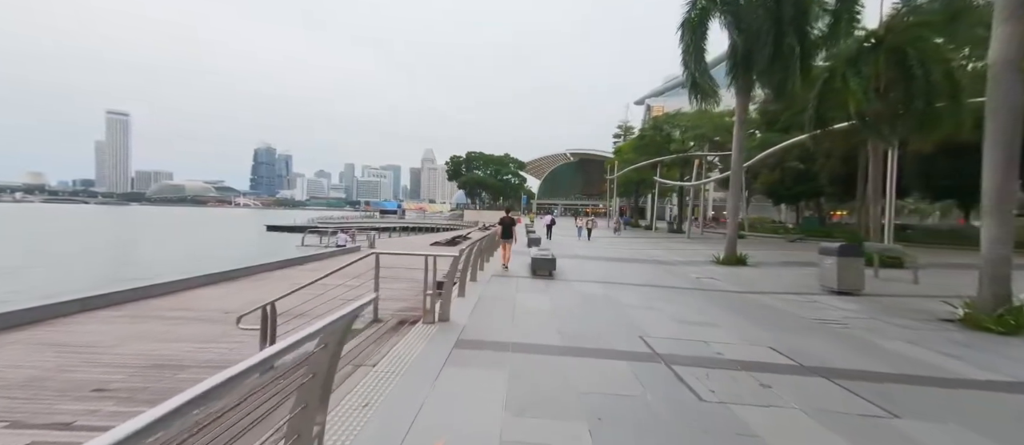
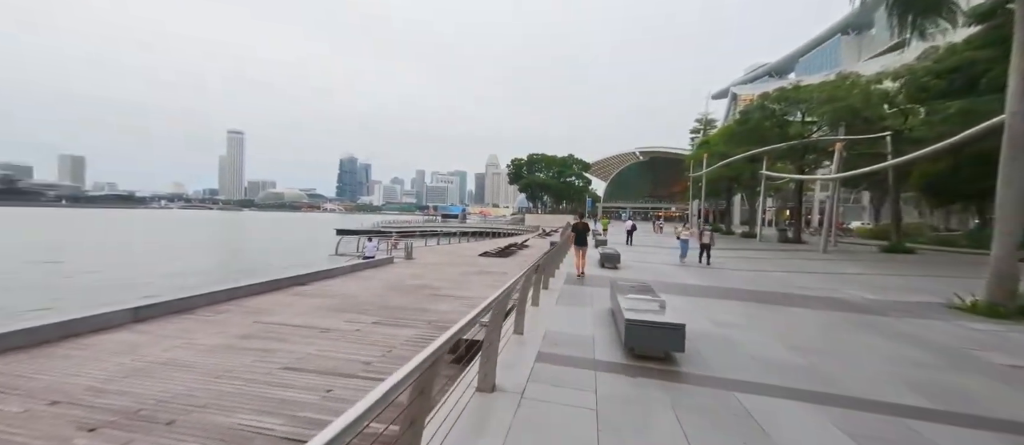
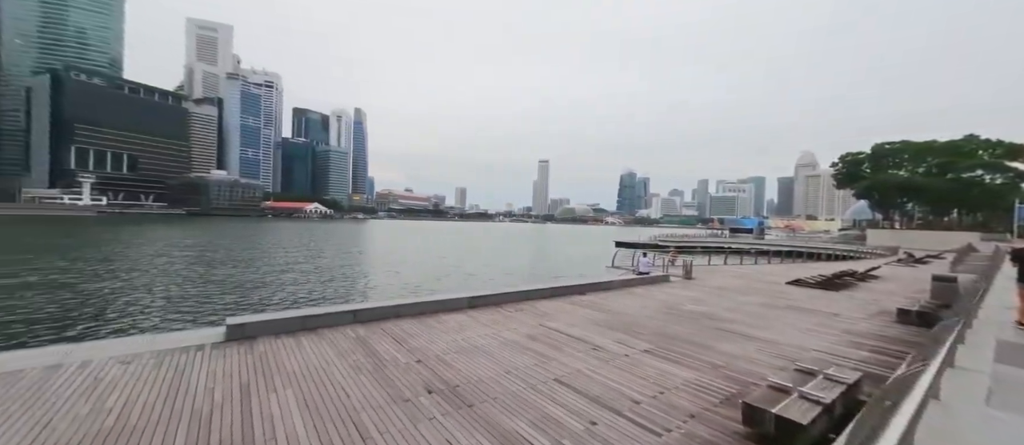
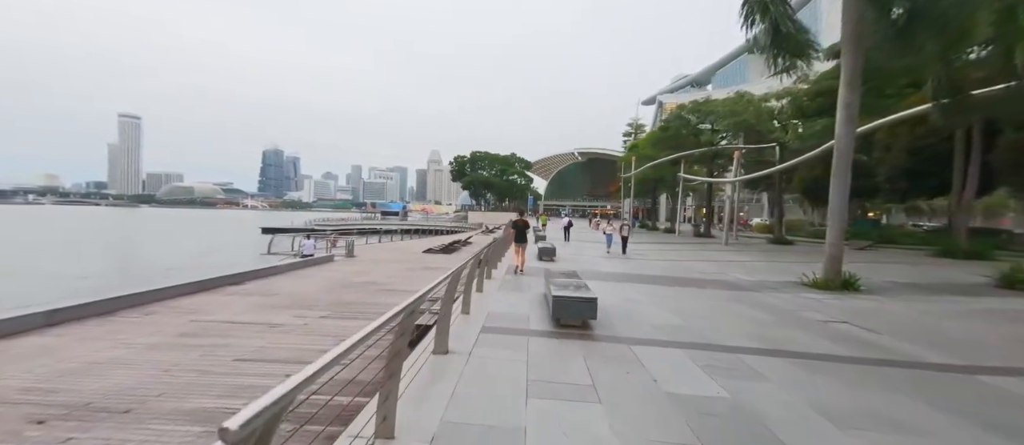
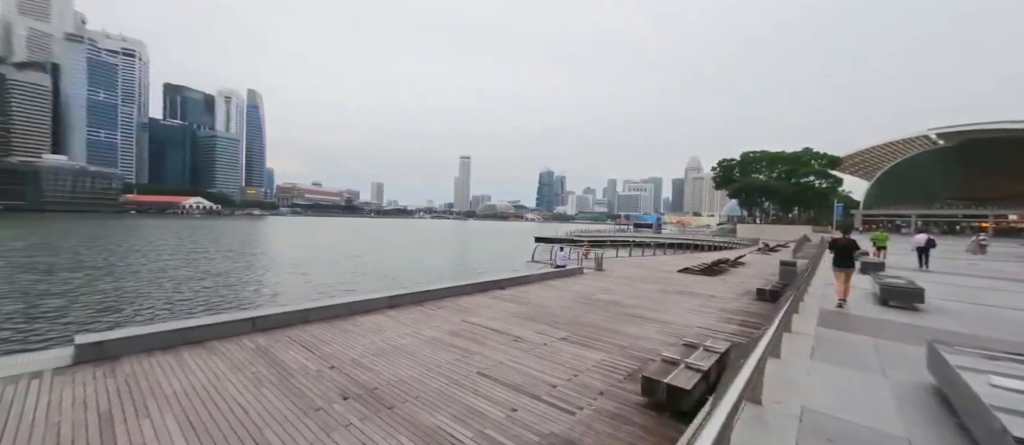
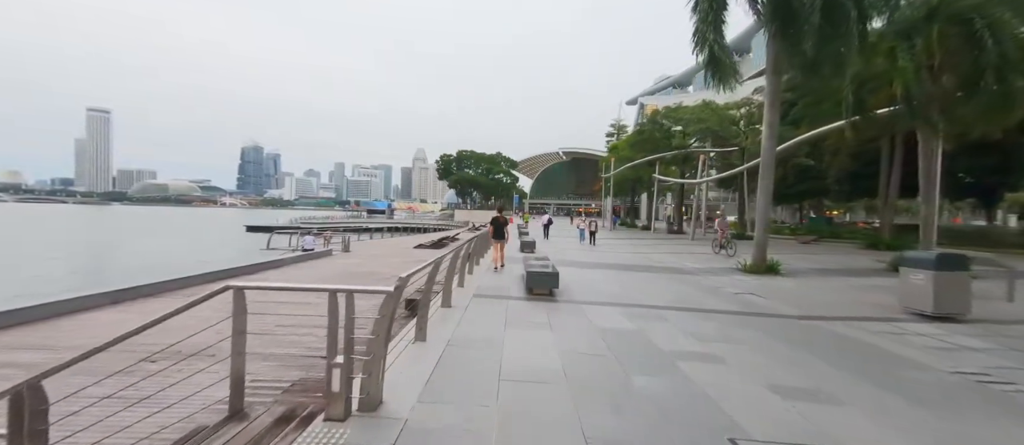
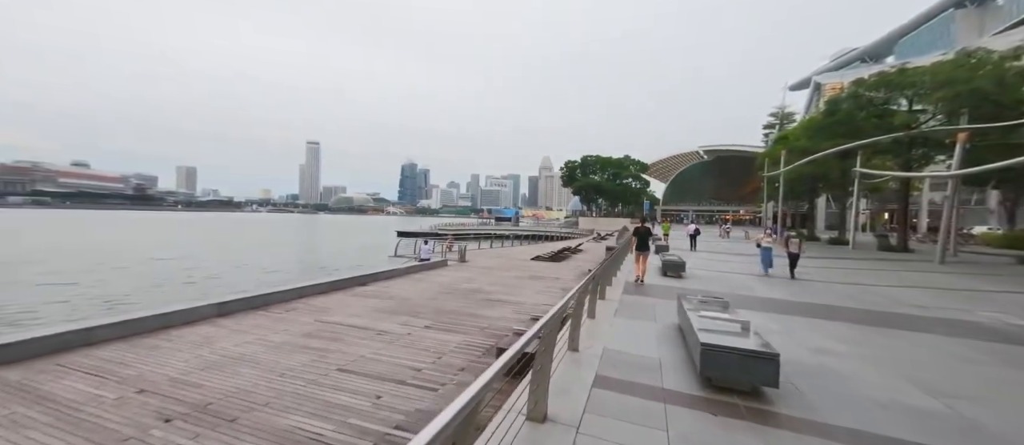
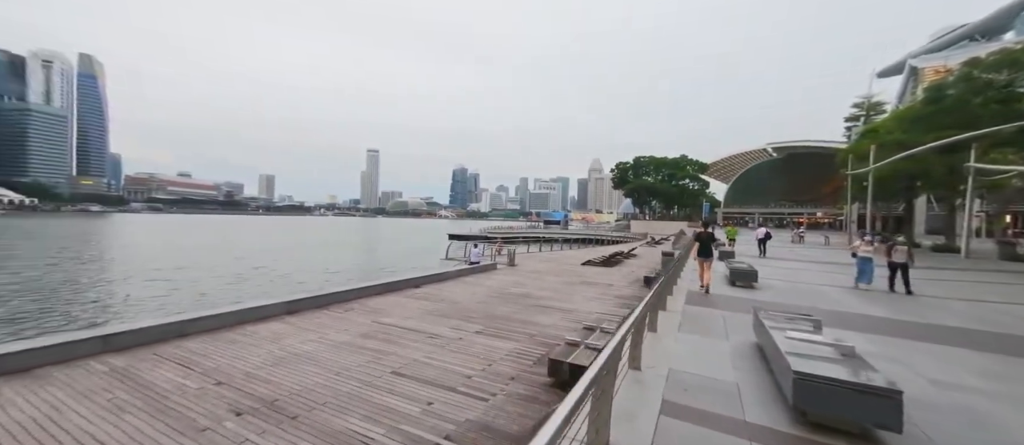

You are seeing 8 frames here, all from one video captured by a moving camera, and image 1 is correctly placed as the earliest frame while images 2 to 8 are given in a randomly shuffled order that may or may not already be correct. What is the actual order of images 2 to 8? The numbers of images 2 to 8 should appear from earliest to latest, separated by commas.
6, 4, 2, 7, 8, 5, 3
